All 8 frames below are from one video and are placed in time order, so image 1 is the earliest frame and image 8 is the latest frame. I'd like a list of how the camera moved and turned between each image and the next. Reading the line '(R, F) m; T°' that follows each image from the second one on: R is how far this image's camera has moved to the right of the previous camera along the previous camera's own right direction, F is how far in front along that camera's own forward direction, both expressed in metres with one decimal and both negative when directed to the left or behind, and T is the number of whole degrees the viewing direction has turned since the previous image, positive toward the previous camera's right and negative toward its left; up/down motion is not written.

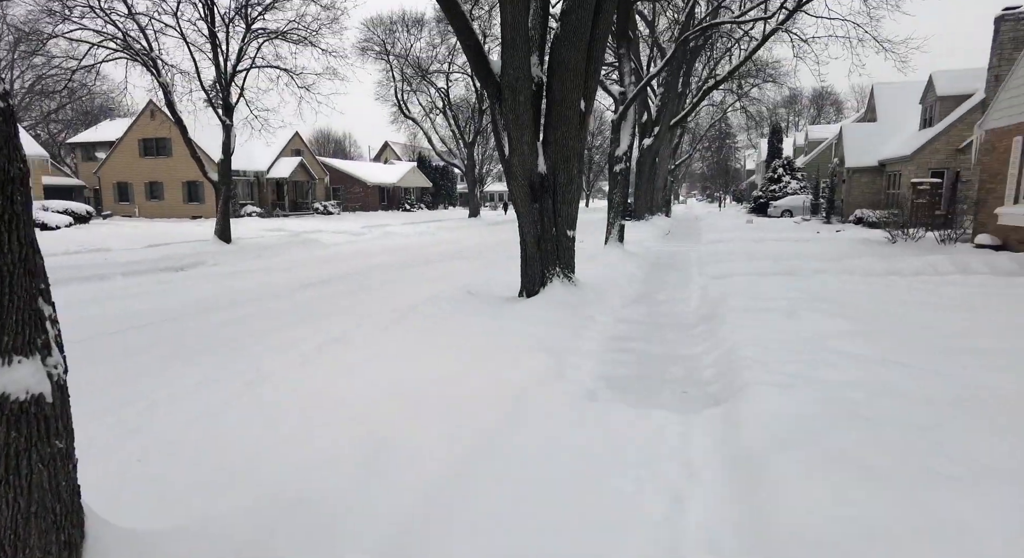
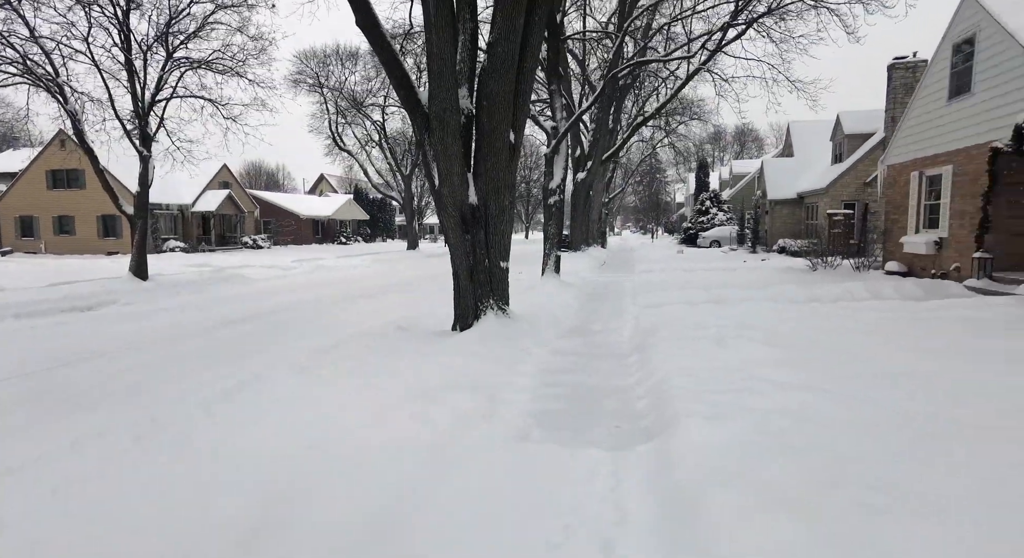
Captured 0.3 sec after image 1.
(+0.1, +0.1) m; +6°
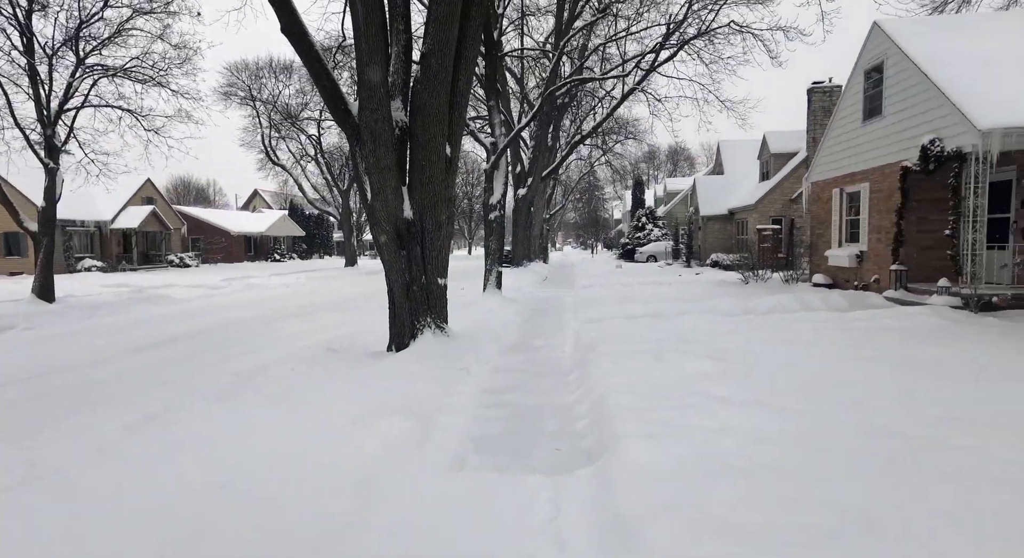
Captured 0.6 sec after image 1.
(+0.1, +0.2) m; +6°
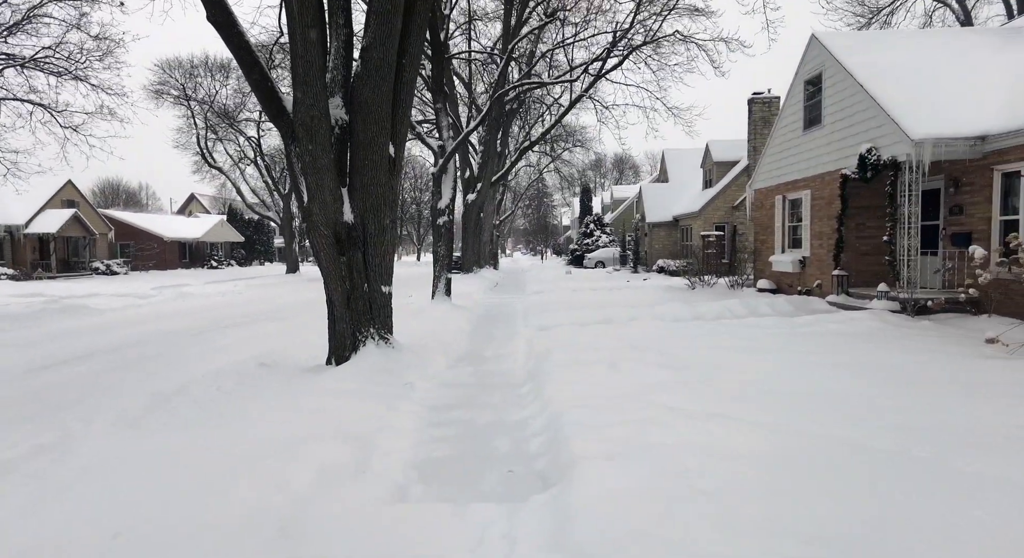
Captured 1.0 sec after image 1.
(0.0, +0.3) m; +5°
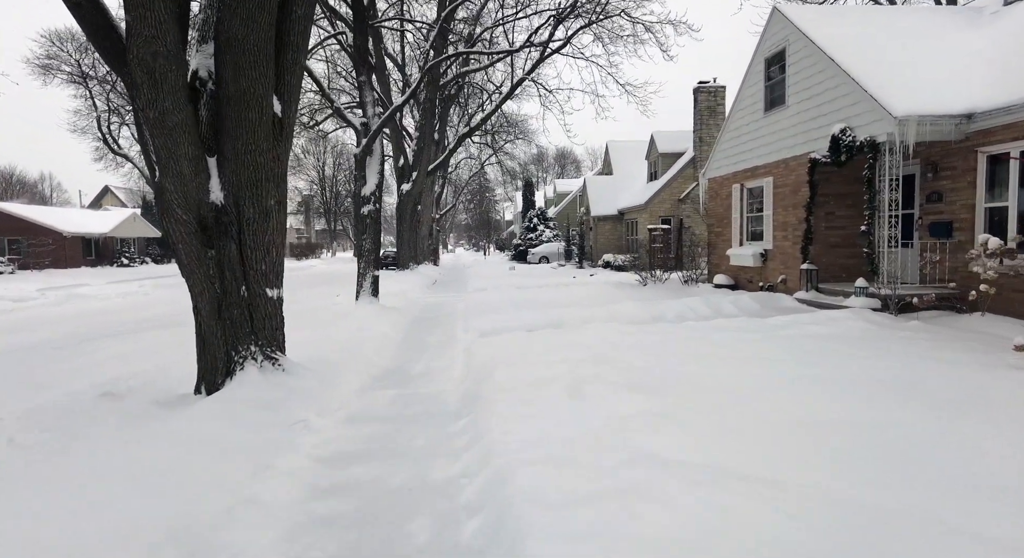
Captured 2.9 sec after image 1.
(+0.1, +1.4) m; +6°
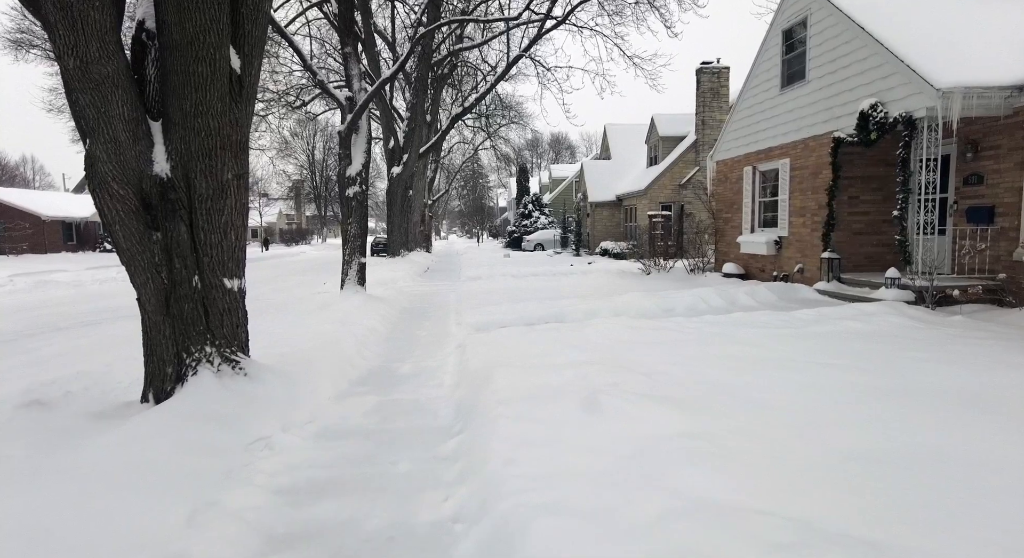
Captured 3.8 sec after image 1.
(-0.1, +0.8) m; +1°
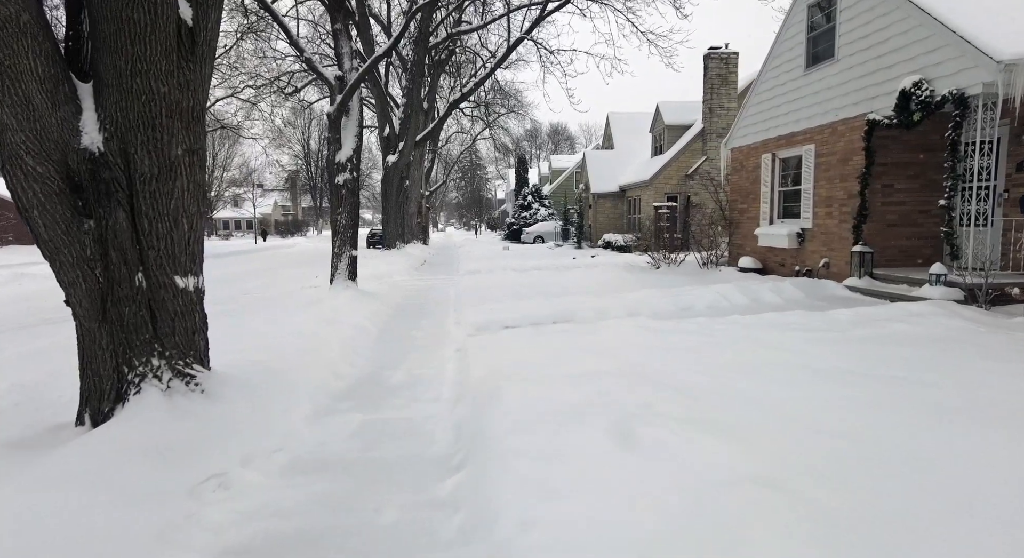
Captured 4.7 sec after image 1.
(-0.1, +0.7) m; 0°
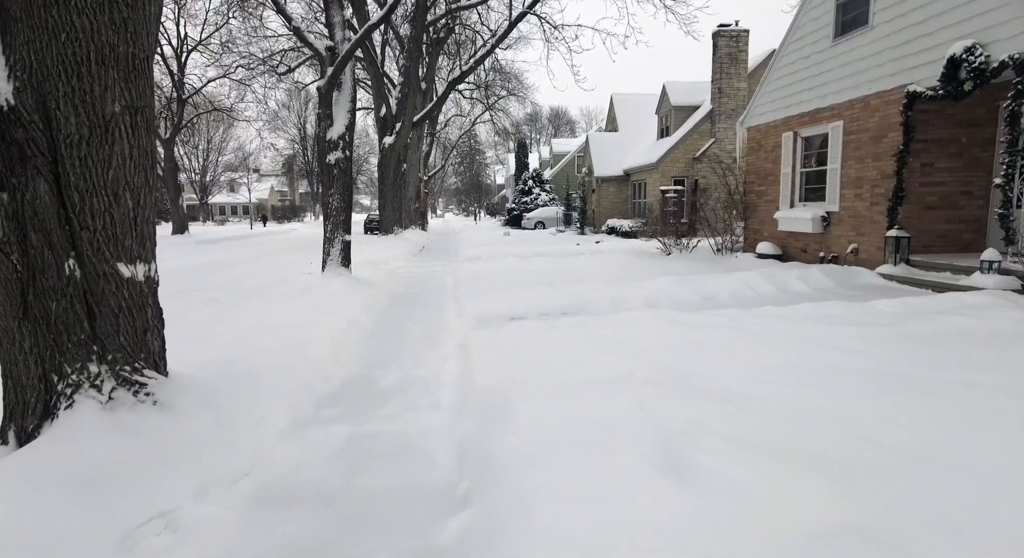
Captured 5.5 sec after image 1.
(-0.1, +0.6) m; 0°
